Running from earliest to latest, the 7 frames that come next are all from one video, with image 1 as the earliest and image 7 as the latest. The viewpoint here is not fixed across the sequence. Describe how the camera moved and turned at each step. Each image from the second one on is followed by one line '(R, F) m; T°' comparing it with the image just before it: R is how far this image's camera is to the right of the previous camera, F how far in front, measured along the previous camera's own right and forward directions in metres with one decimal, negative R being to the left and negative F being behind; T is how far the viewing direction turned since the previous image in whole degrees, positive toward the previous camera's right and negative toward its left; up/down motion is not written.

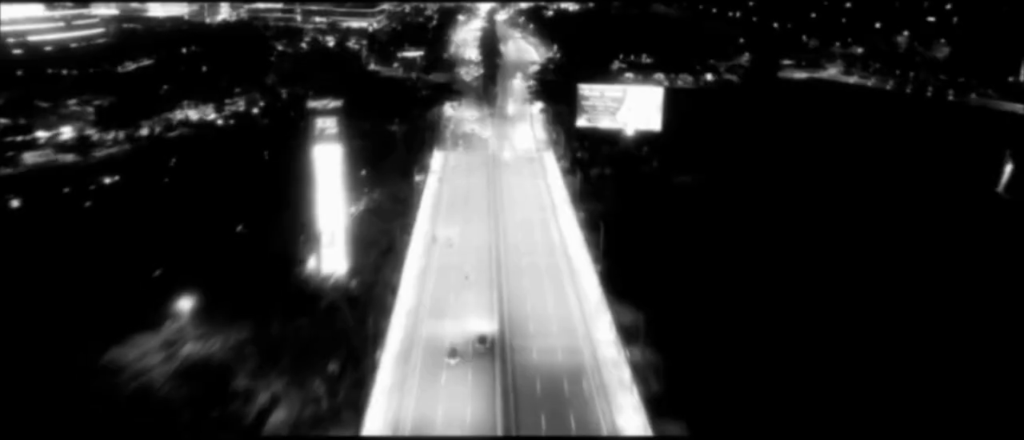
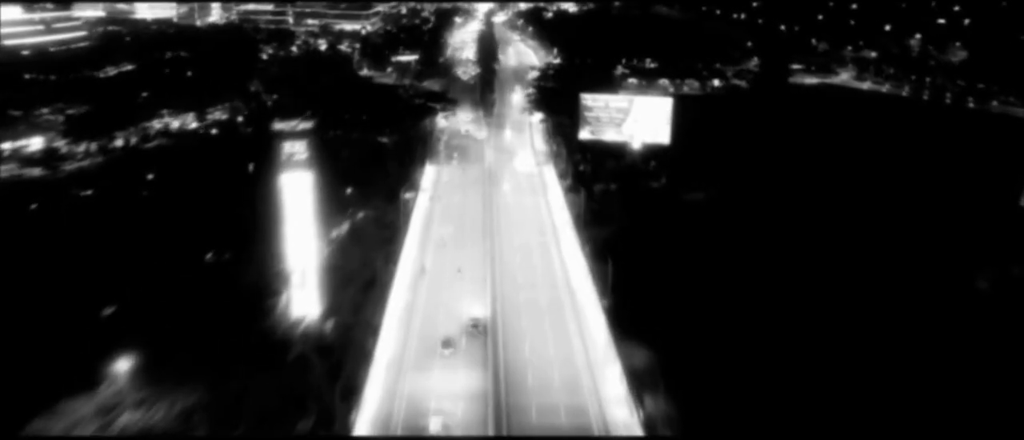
(0.0, +1.1) m; 0°
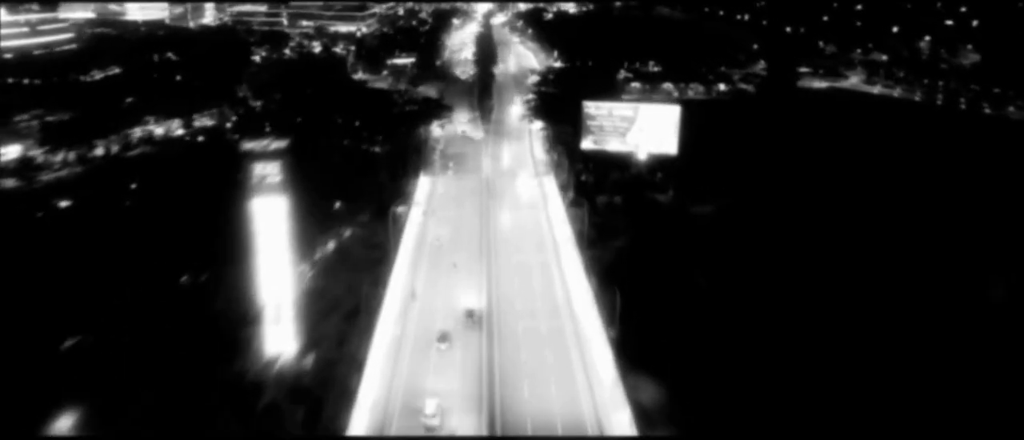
(0.0, +0.7) m; 0°
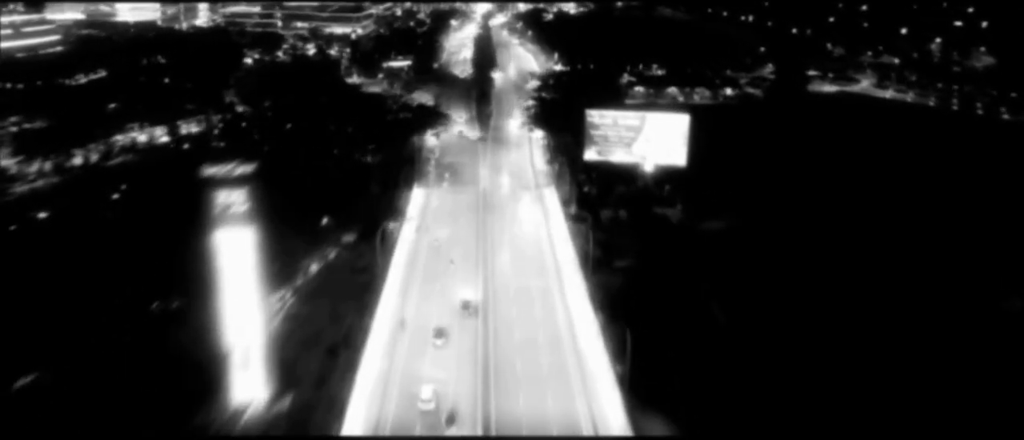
(0.0, +0.8) m; 0°
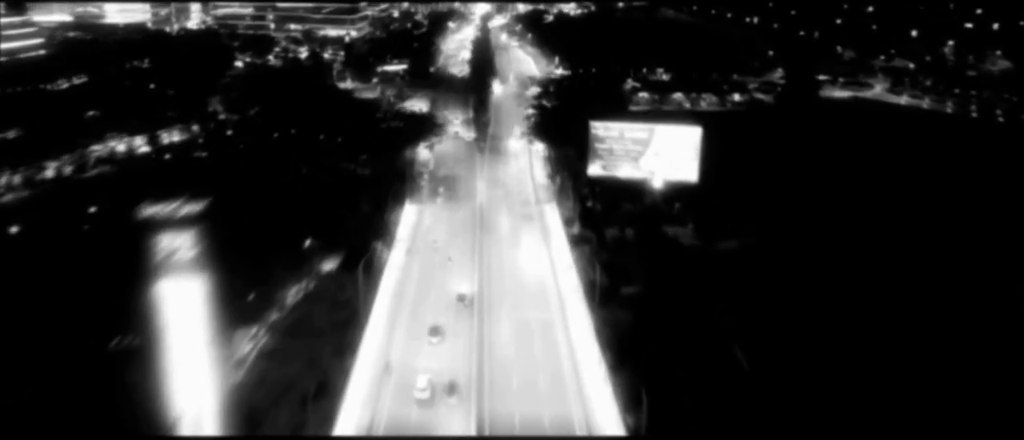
(0.0, +0.9) m; 0°
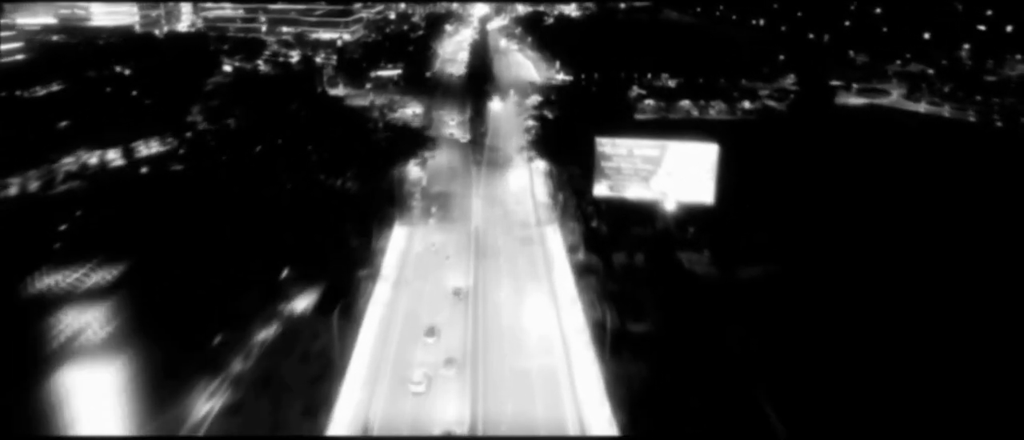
(0.0, +1.0) m; 0°
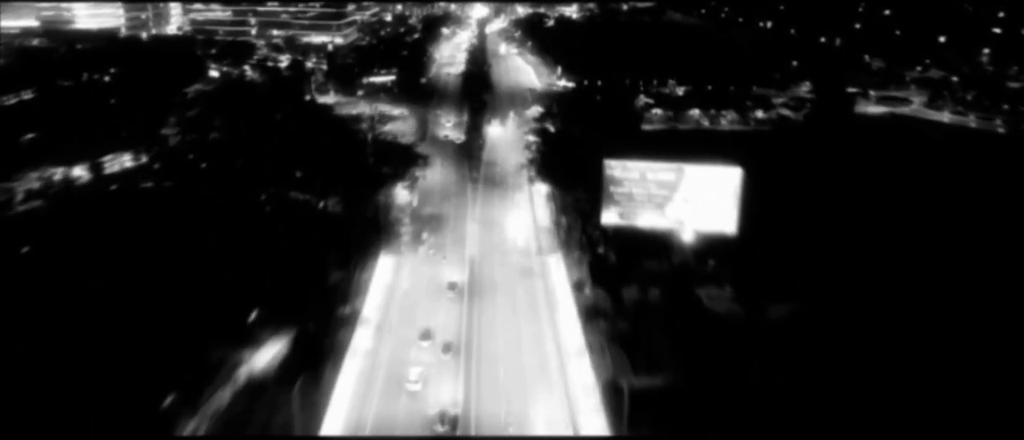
(0.0, +1.1) m; 0°
